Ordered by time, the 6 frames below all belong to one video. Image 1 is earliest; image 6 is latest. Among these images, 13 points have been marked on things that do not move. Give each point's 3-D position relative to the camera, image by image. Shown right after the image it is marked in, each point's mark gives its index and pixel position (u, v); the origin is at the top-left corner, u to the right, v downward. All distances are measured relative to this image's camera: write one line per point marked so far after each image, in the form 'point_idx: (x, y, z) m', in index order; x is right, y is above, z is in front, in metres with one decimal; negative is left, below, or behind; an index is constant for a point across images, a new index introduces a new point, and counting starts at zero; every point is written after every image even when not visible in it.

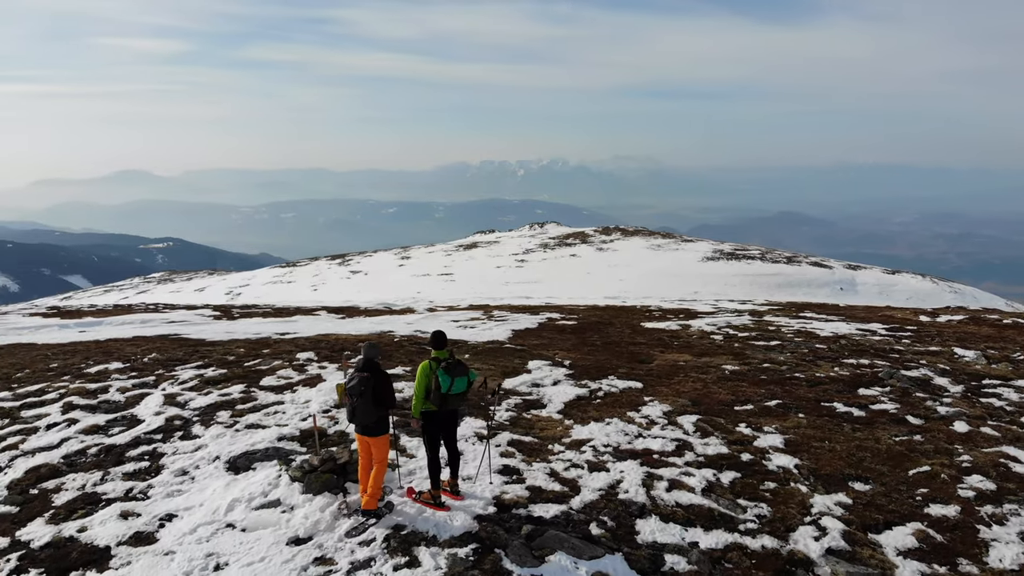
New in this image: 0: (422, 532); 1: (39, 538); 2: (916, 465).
0: (-1.4, -3.7, +13.1) m
1: (-7.4, -3.9, +13.6) m
2: (+8.2, -3.6, +17.6) m
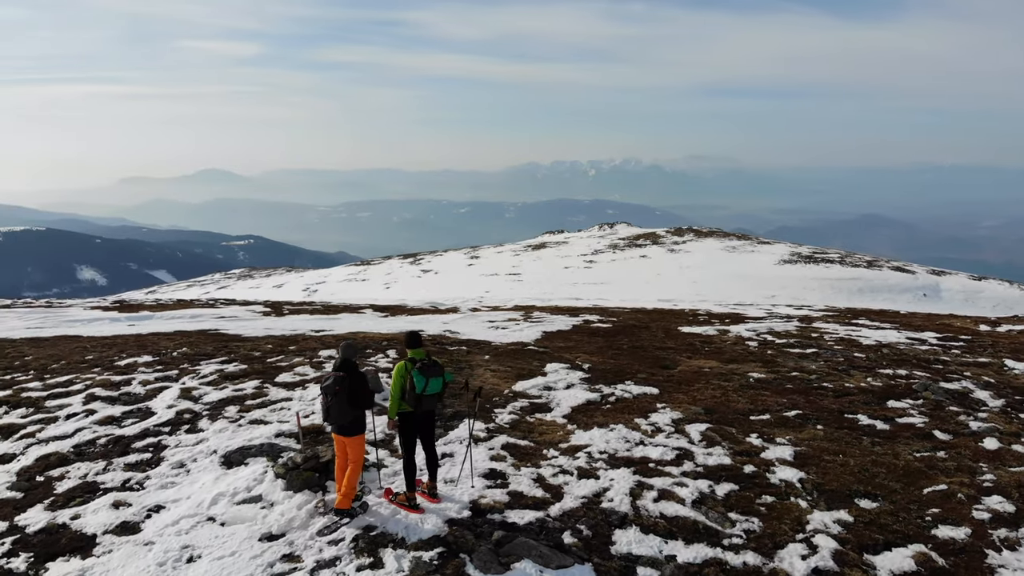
0: (-1.8, -3.7, +13.1) m
1: (-7.8, -3.8, +14.2) m
2: (+8.1, -3.8, +16.7) m
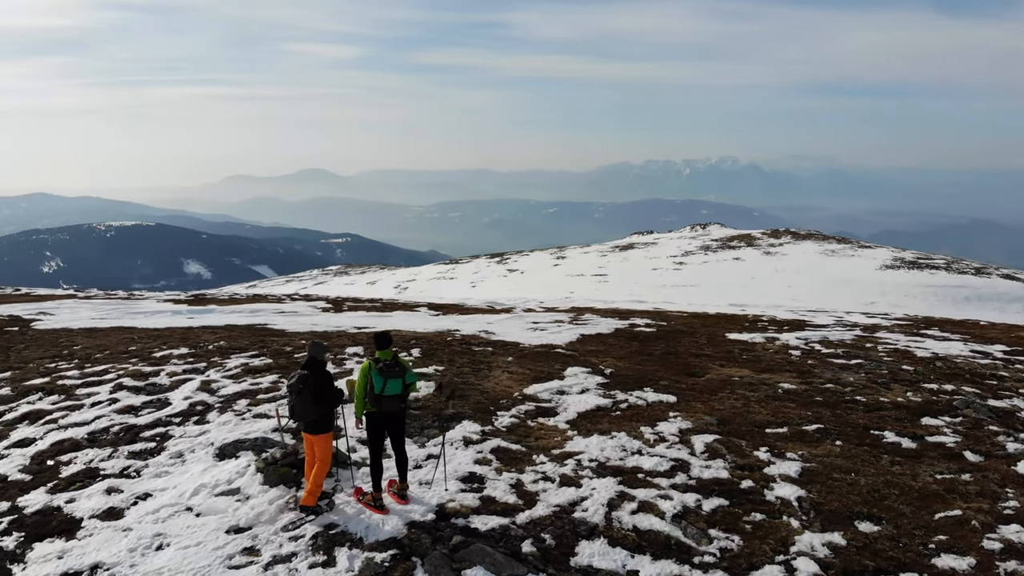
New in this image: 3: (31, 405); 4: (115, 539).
0: (-2.5, -3.7, +13.2) m
1: (-8.3, -3.7, +15.0) m
2: (+7.8, -4.0, +15.6) m
3: (-10.8, -2.6, +19.5) m
4: (-6.2, -3.9, +13.6) m
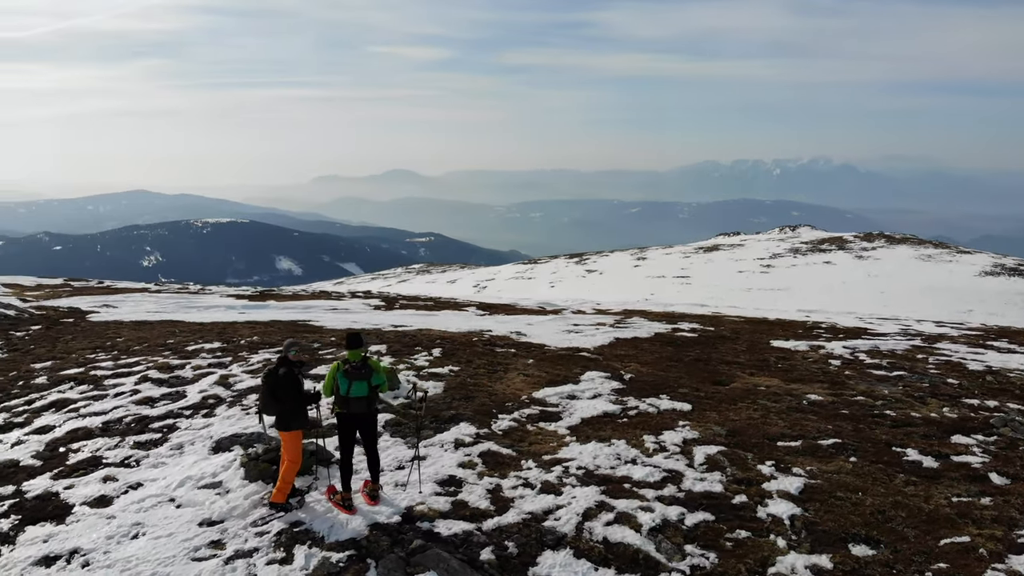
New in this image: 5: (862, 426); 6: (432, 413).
0: (-3.0, -3.7, +13.3) m
1: (-8.6, -3.6, +15.6) m
2: (+7.5, -4.1, +14.6) m
3: (-10.7, -2.5, +20.5) m
4: (-6.7, -3.9, +14.1) m
5: (+7.8, -3.1, +19.3) m
6: (-1.7, -2.7, +18.5) m
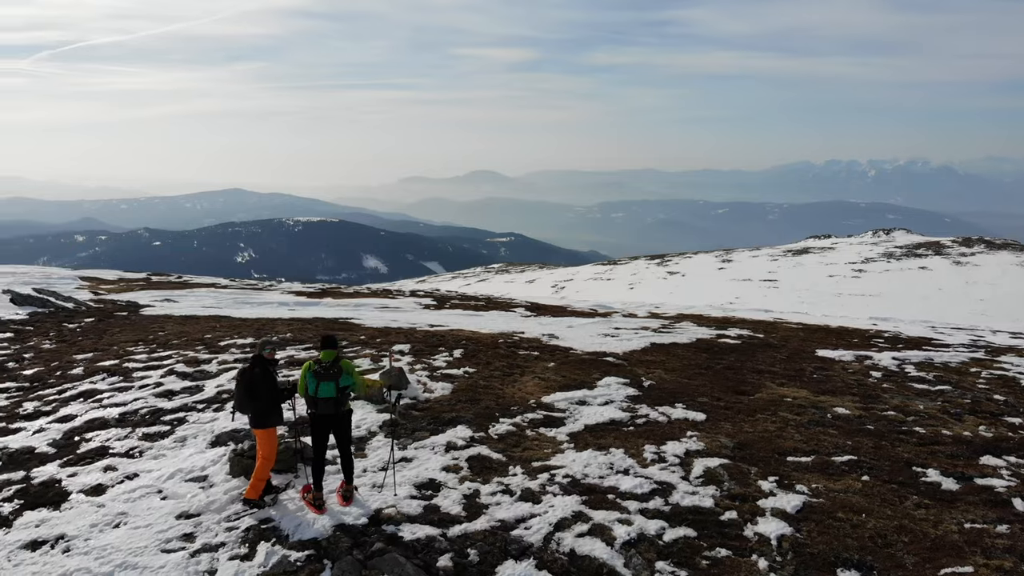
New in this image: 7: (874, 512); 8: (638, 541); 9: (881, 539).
0: (-3.6, -3.7, +13.4) m
1: (-8.9, -3.5, +16.3) m
2: (+7.0, -4.3, +13.6) m
3: (-10.4, -2.4, +21.3) m
4: (-7.2, -3.8, +14.6) m
5: (+7.8, -3.2, +18.2) m
6: (-1.7, -2.7, +18.4) m
7: (+6.4, -3.9, +15.2) m
8: (+2.0, -4.0, +13.7) m
9: (+6.1, -4.1, +14.3) m
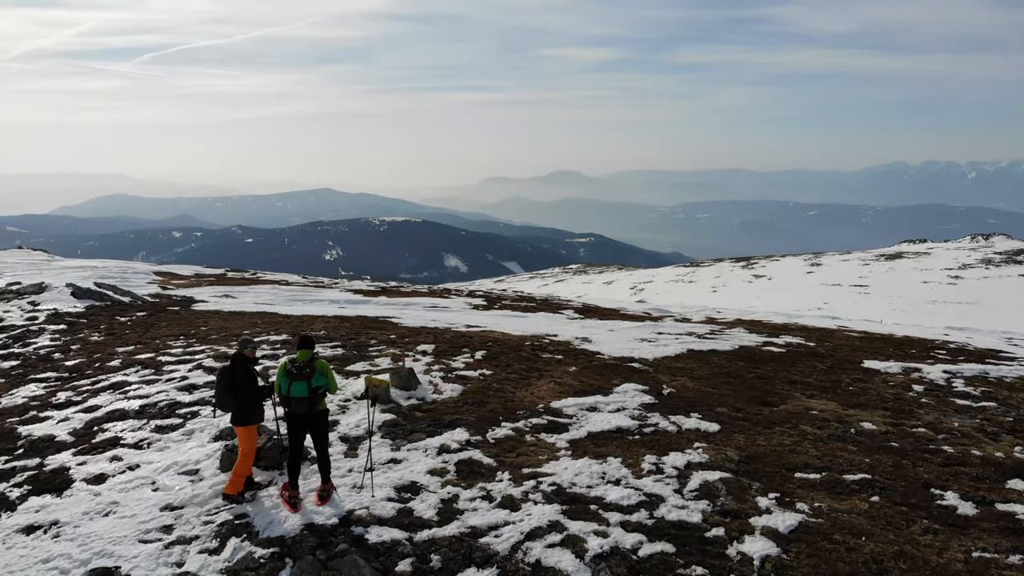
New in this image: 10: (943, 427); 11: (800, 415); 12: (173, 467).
0: (-4.0, -3.7, +13.5) m
1: (-9.0, -3.4, +17.0) m
2: (+6.5, -4.5, +12.6) m
3: (-10.0, -2.3, +22.2) m
4: (-7.5, -3.7, +15.1) m
5: (+7.8, -3.4, +17.1) m
6: (-1.6, -2.7, +18.4) m
7: (+6.0, -4.1, +14.3) m
8: (+1.5, -4.1, +13.3) m
9: (+5.7, -4.3, +13.4) m
10: (+9.5, -3.0, +19.0) m
11: (+6.7, -2.9, +20.0) m
12: (-6.3, -3.3, +16.1) m
